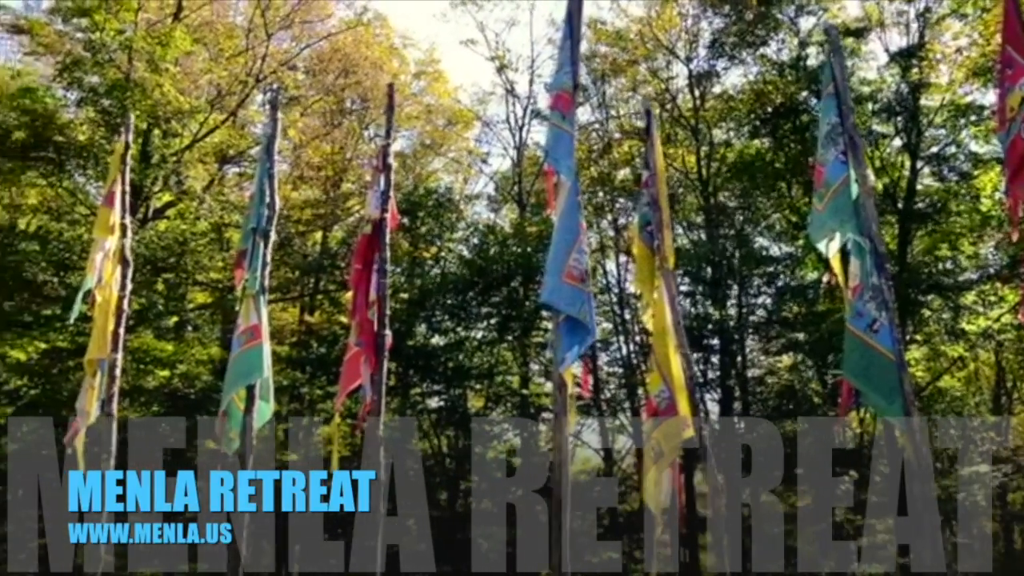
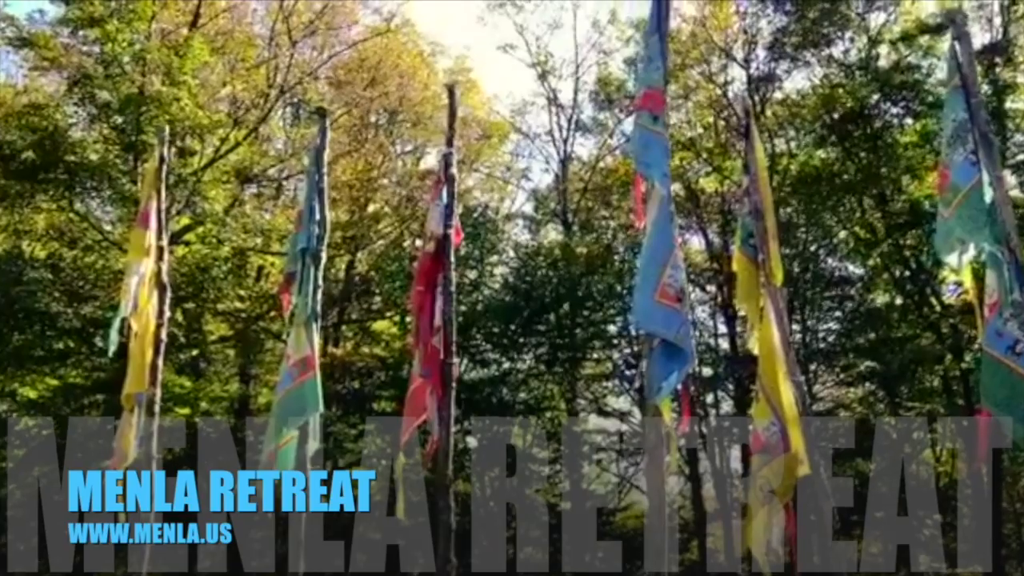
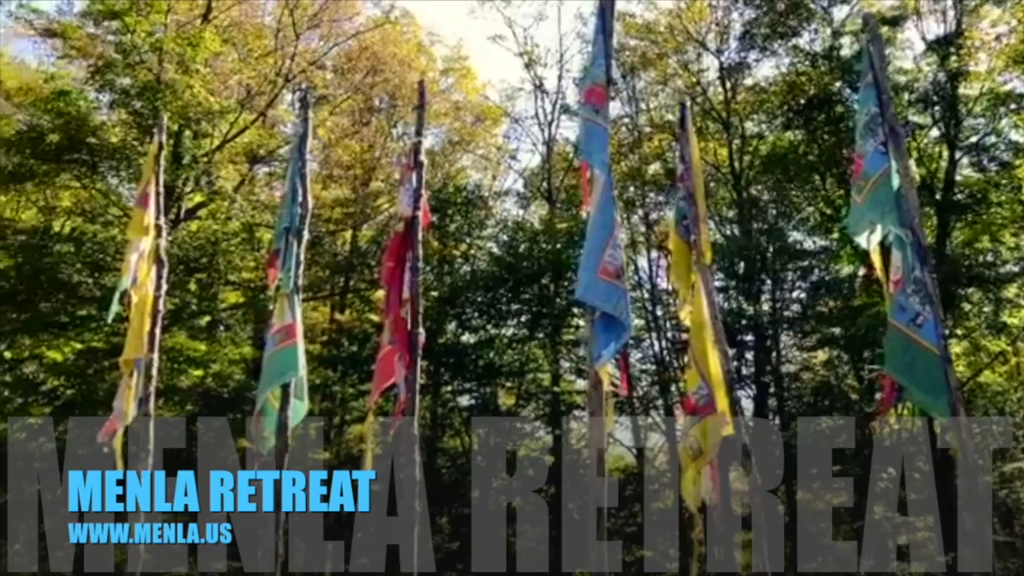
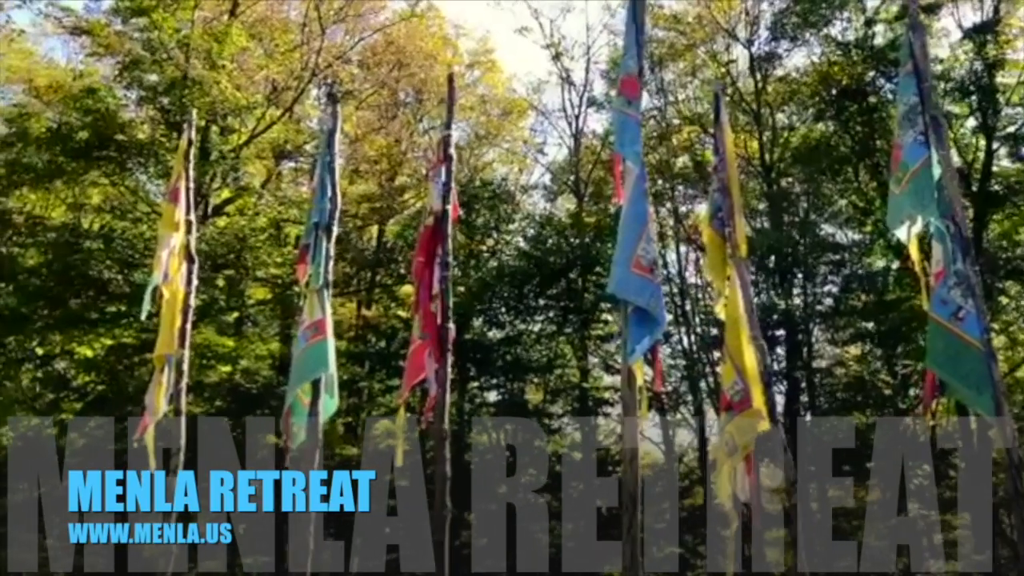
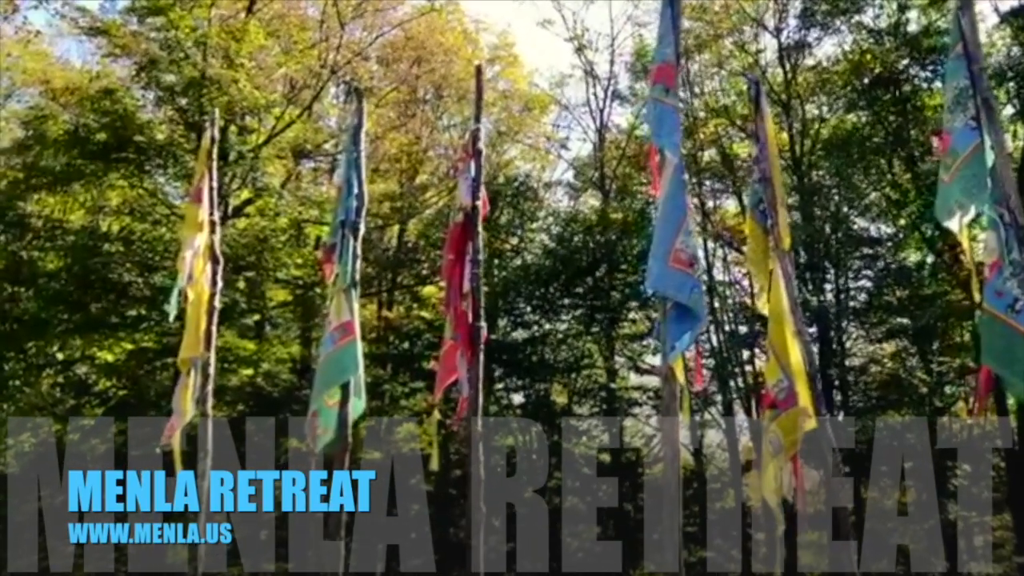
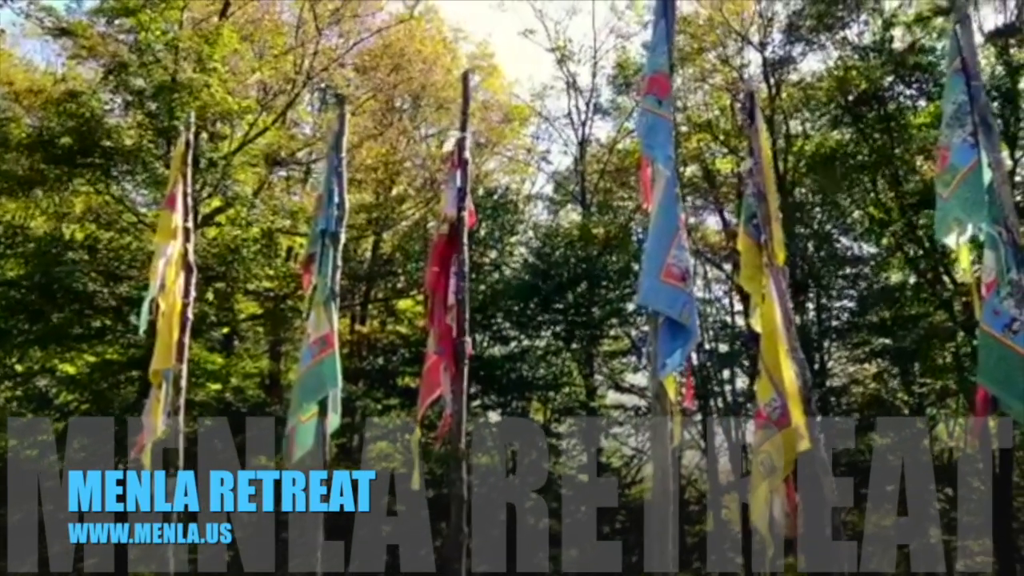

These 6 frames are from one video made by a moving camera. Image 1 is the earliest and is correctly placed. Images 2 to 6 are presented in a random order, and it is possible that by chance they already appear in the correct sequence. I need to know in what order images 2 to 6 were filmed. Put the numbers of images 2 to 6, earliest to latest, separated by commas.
3, 4, 5, 6, 2
